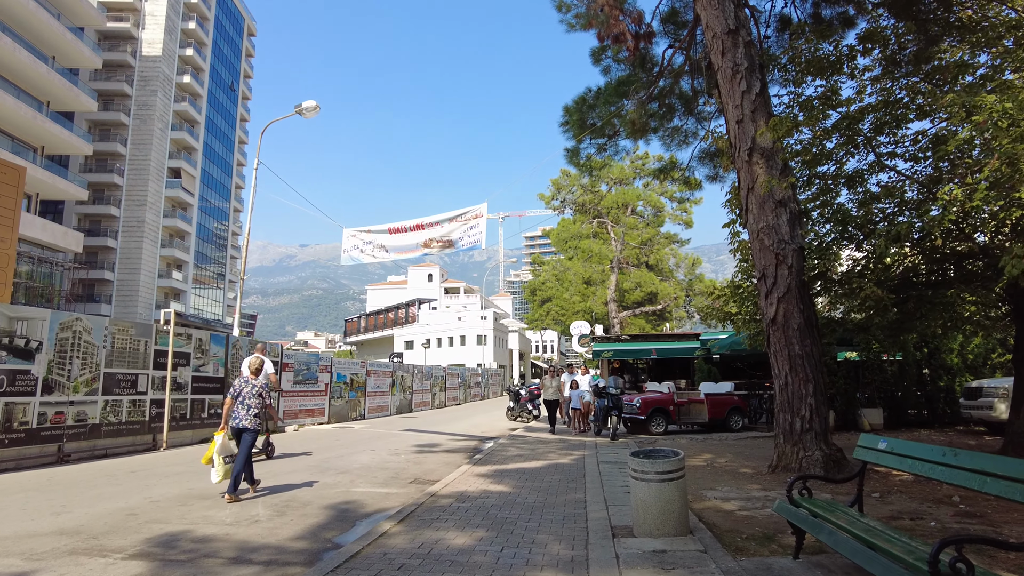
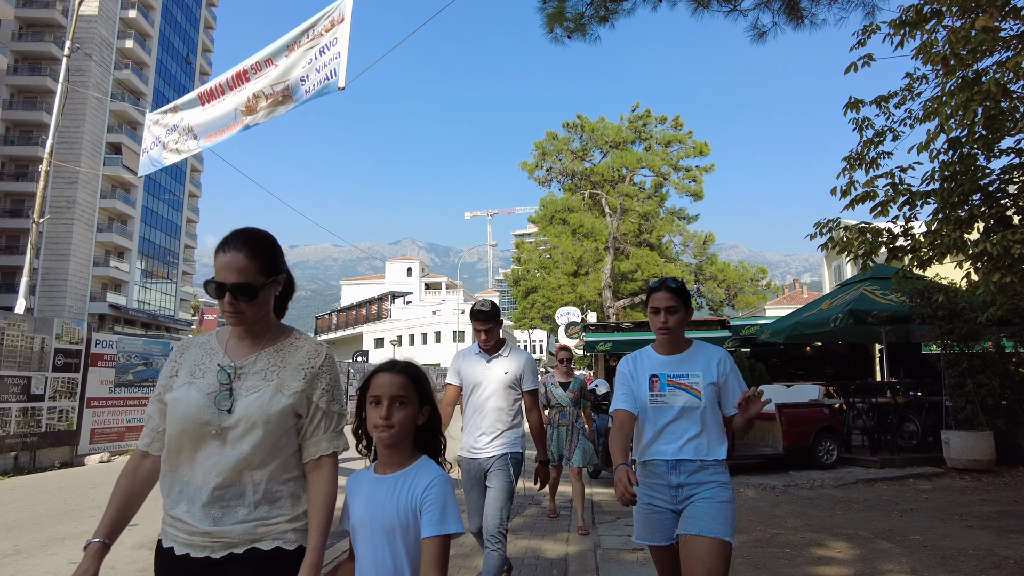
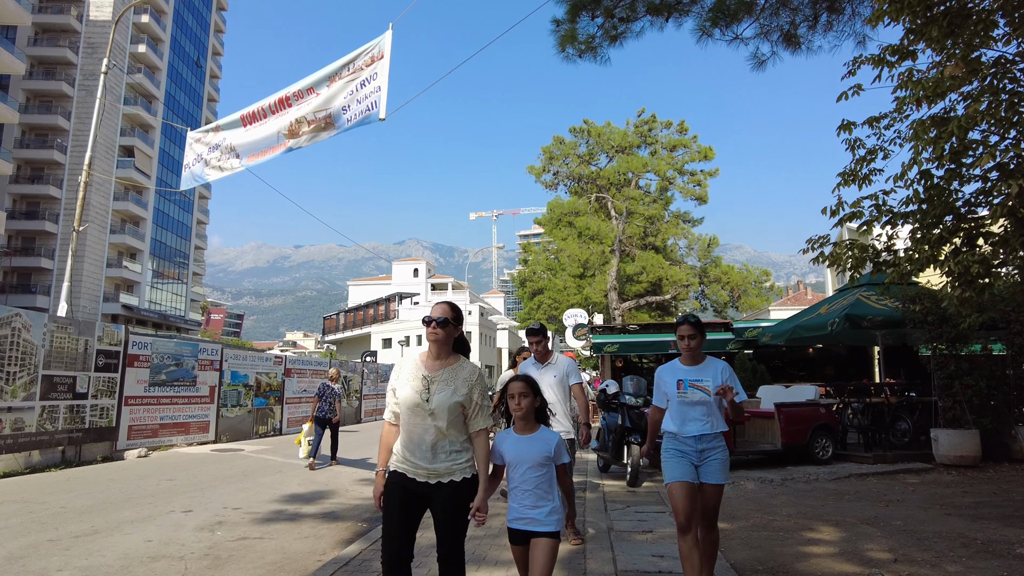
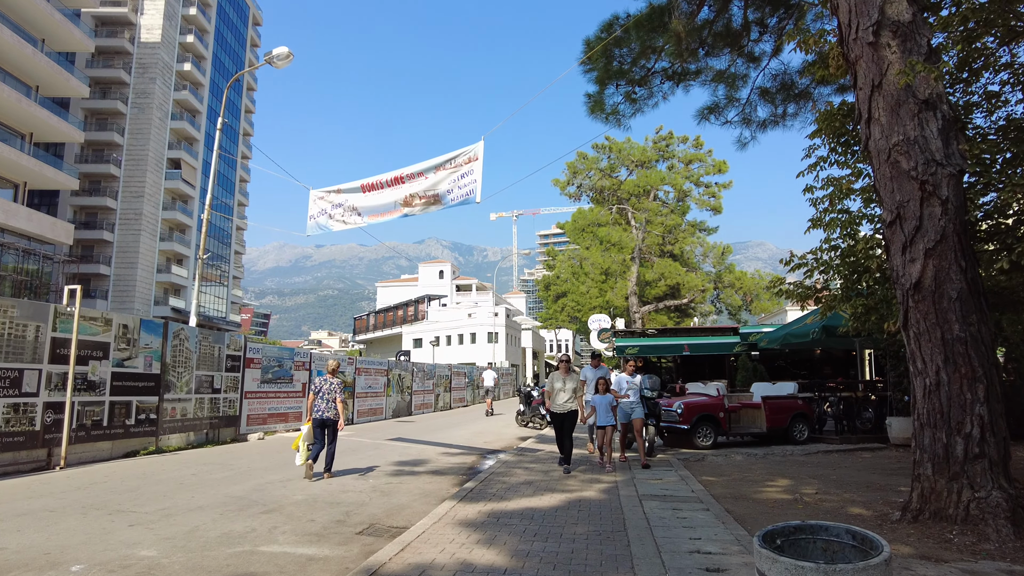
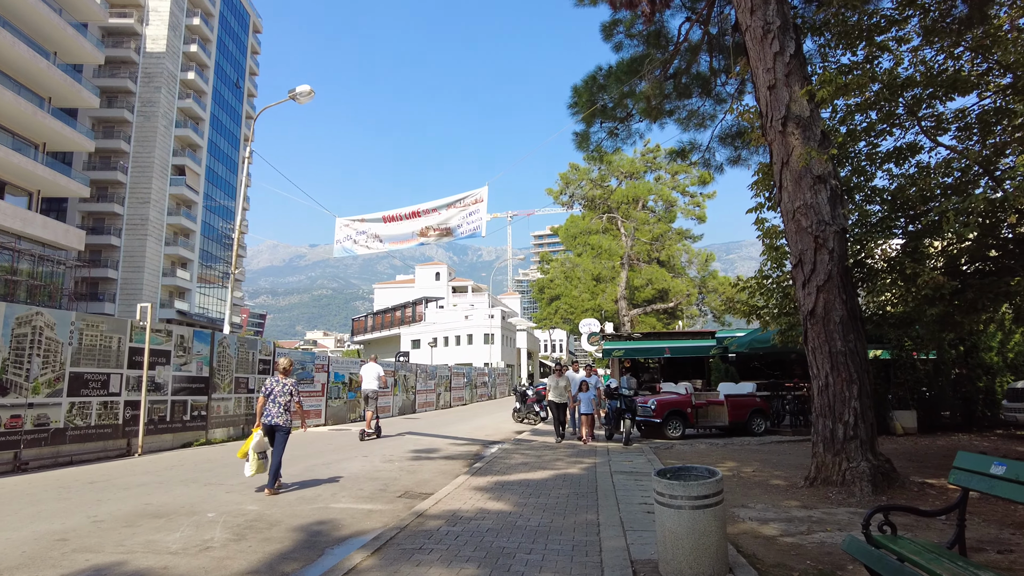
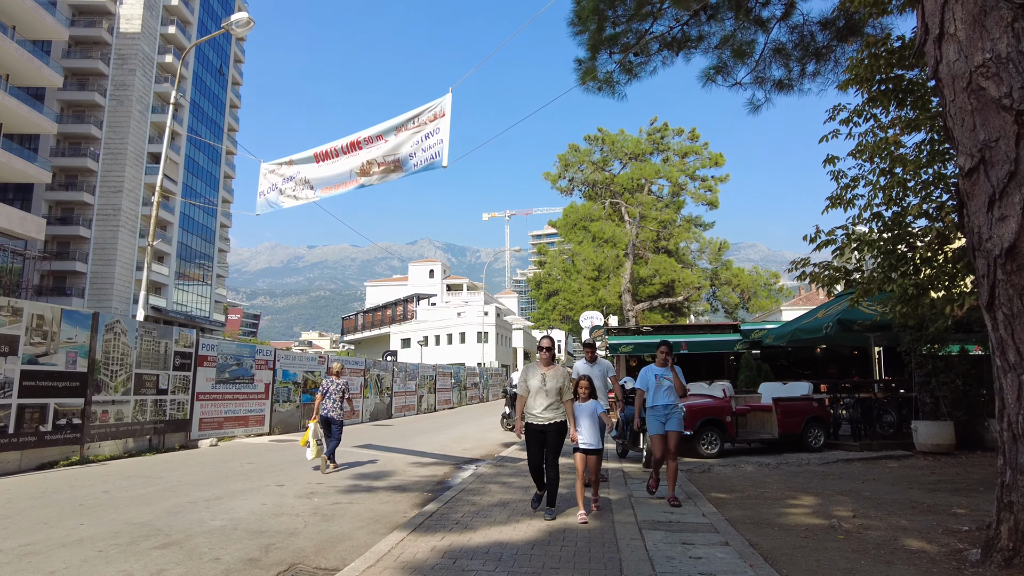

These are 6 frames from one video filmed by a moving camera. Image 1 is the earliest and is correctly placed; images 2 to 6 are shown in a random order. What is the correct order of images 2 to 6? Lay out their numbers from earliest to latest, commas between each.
5, 4, 6, 3, 2
